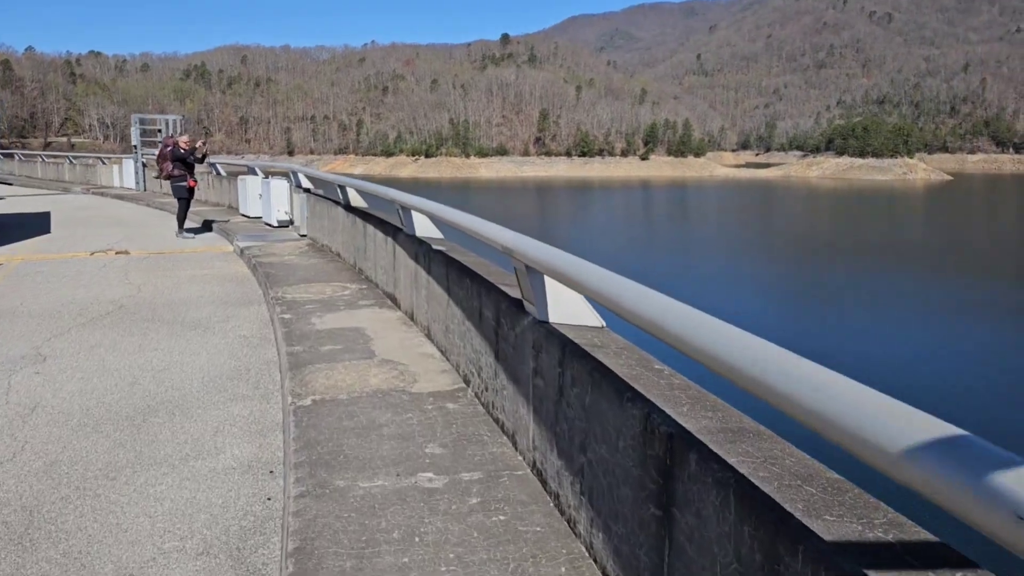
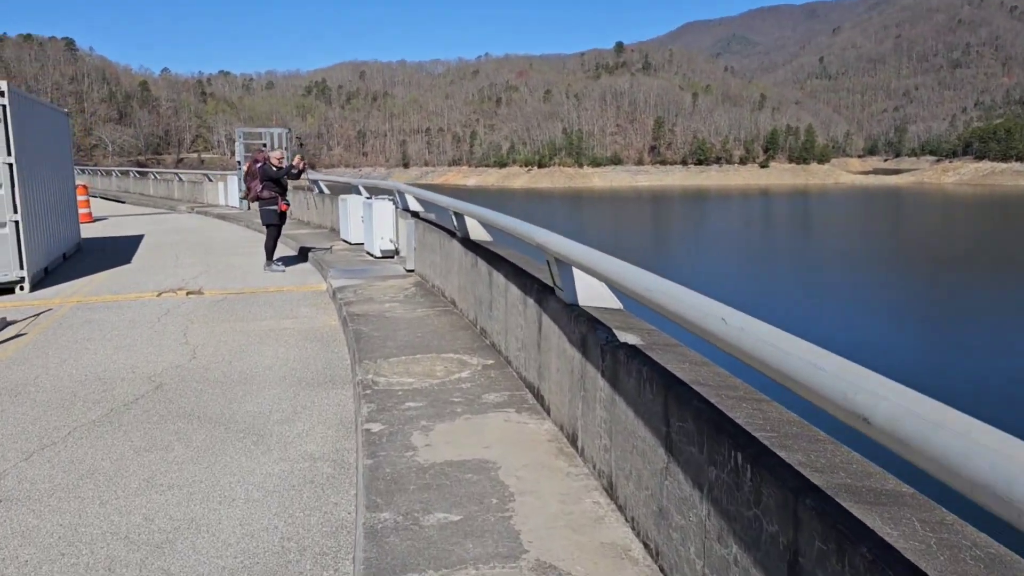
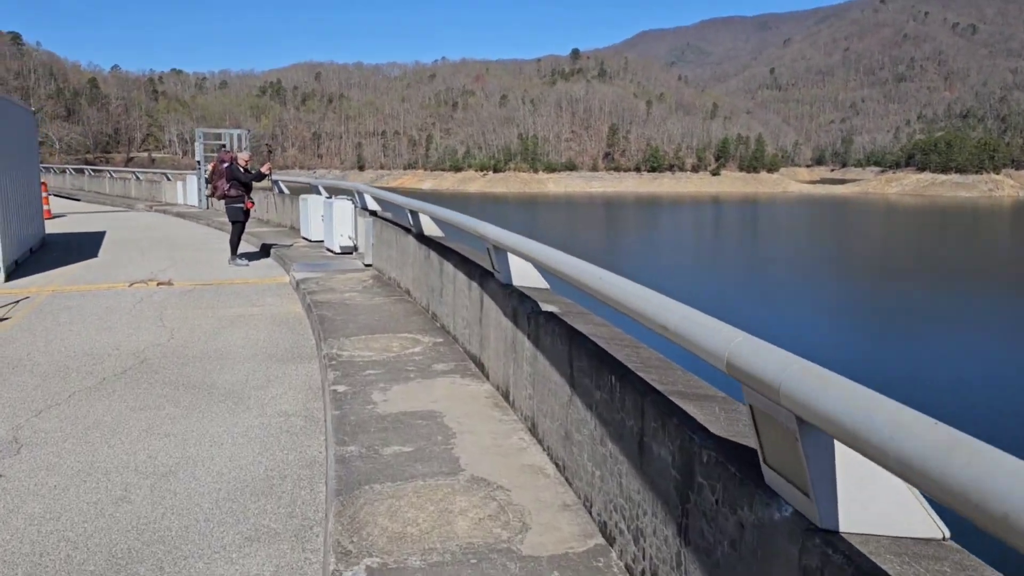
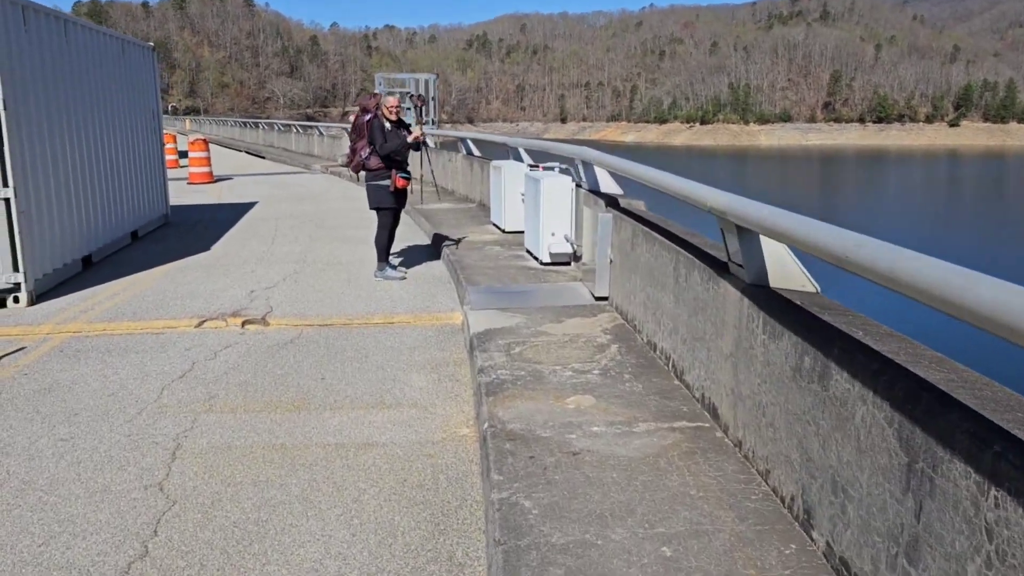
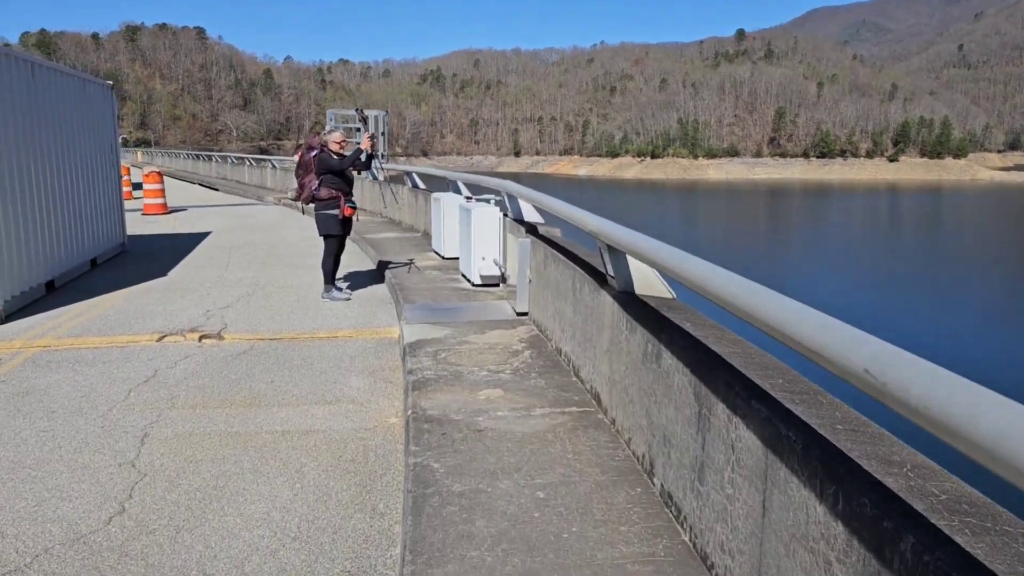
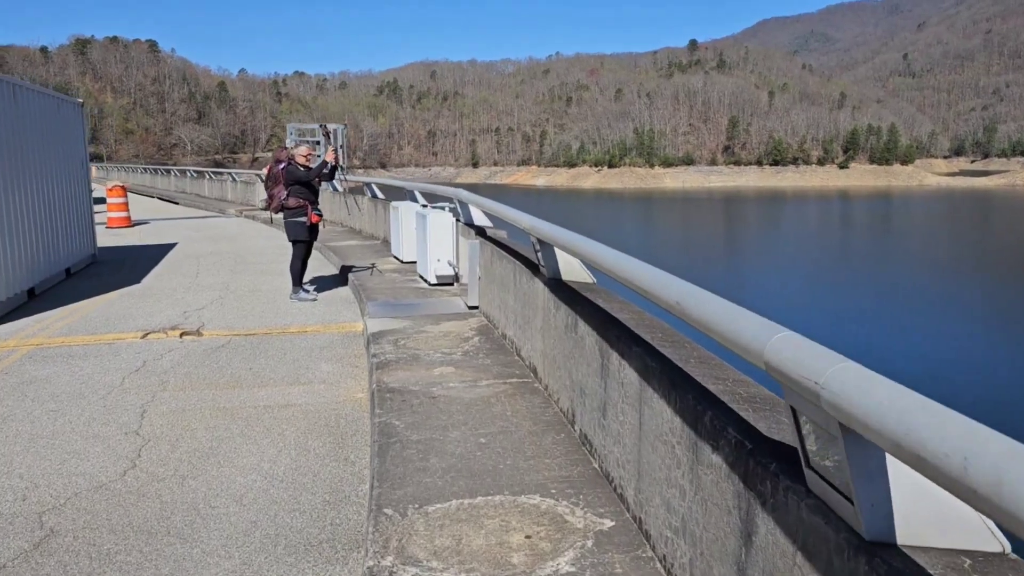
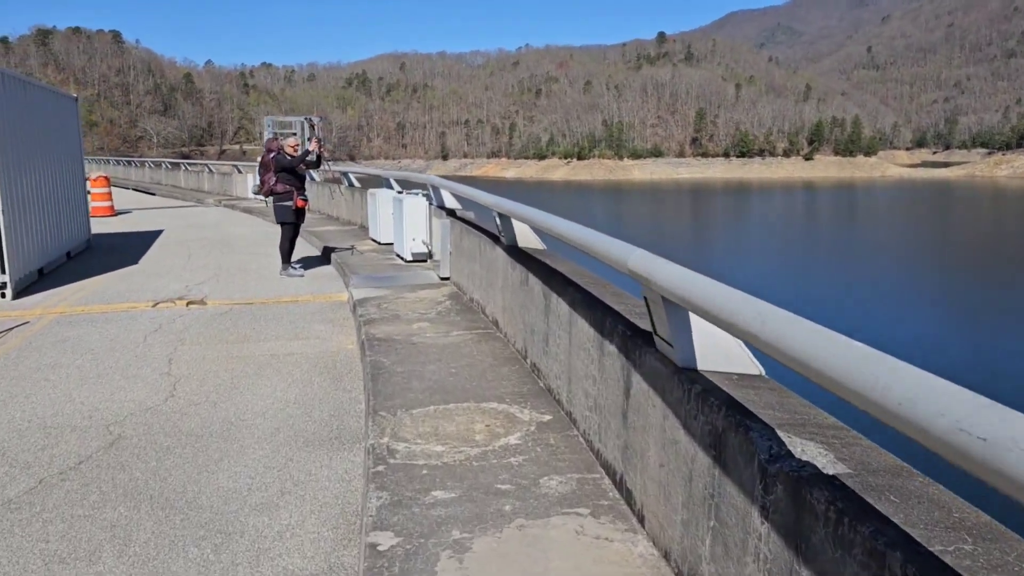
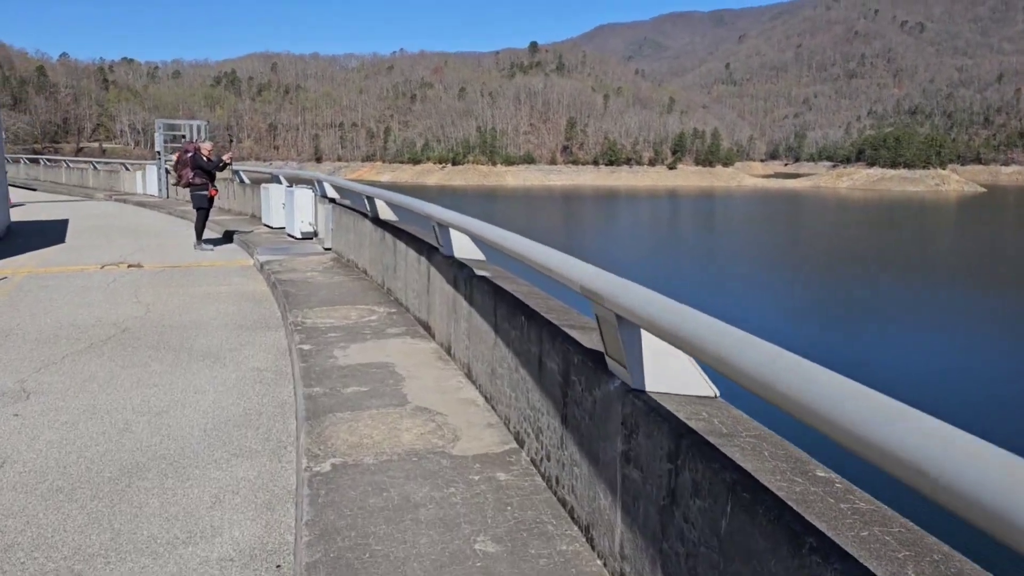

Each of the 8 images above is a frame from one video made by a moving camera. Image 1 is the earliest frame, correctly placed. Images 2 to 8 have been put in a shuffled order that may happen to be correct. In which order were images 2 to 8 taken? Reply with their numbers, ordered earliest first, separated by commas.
8, 3, 2, 7, 6, 5, 4
